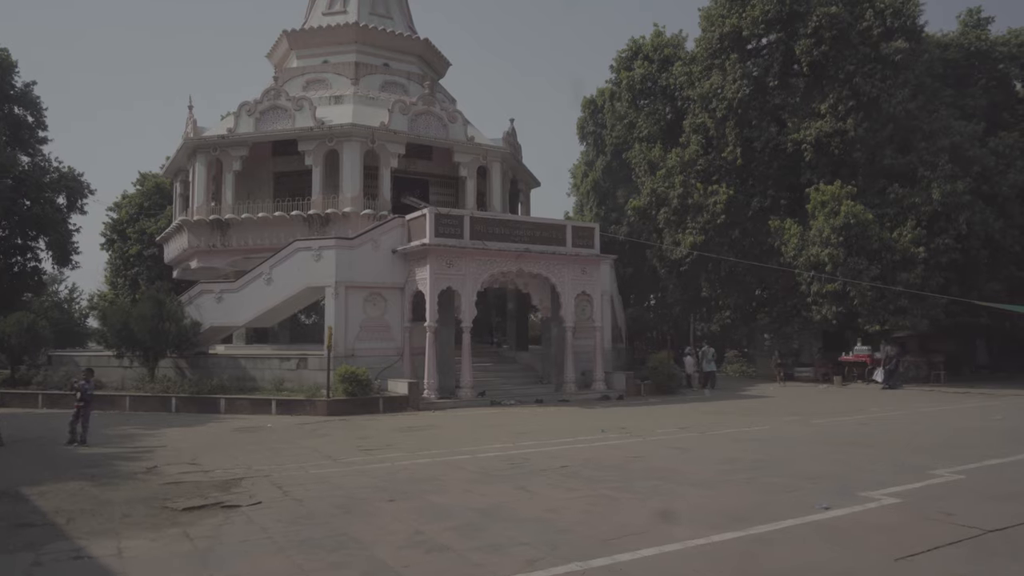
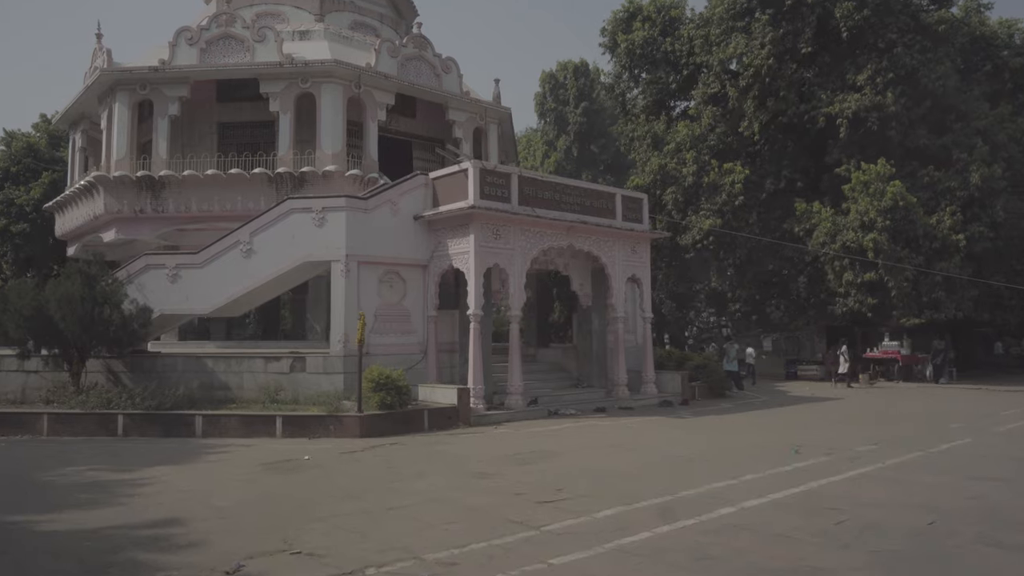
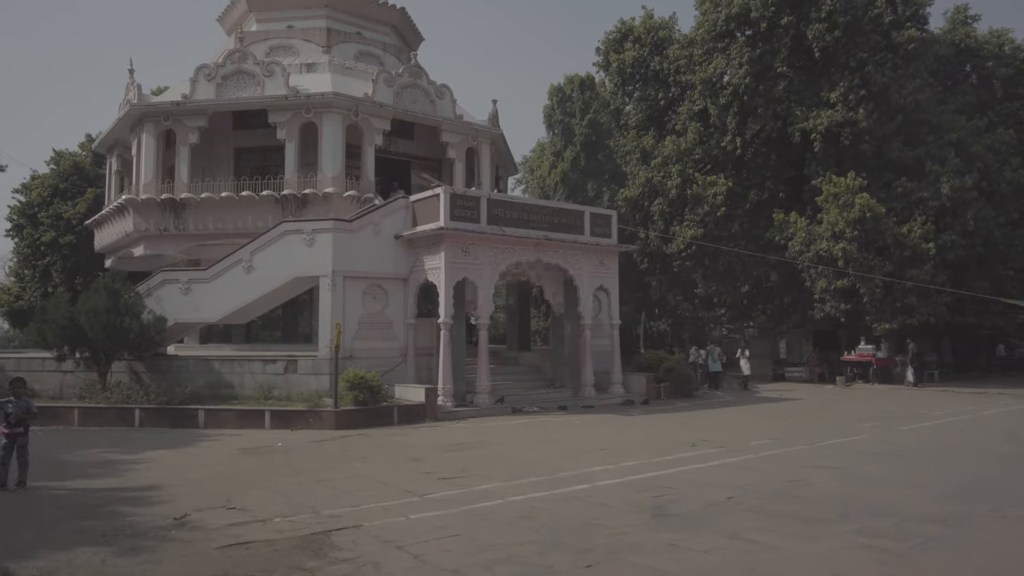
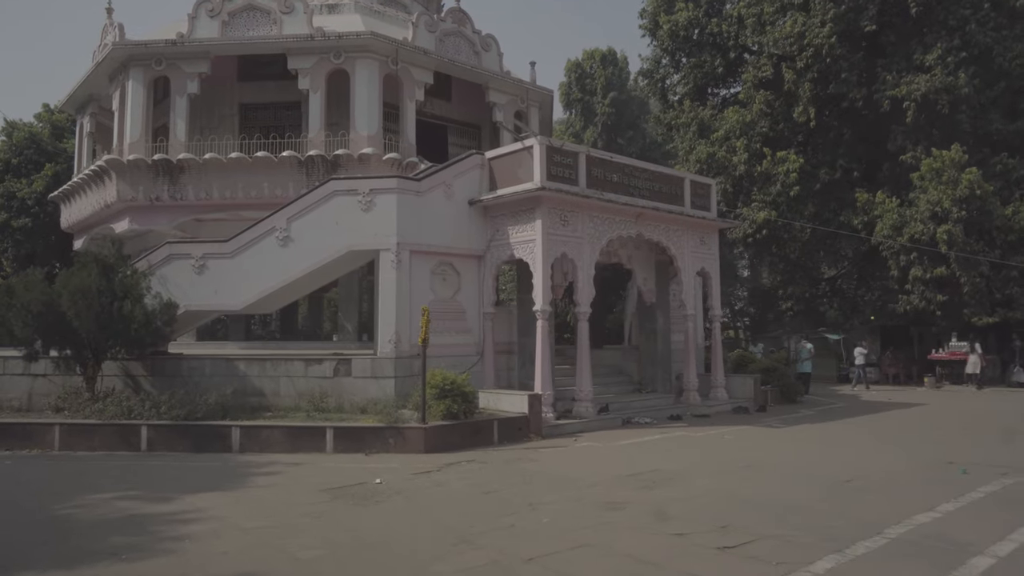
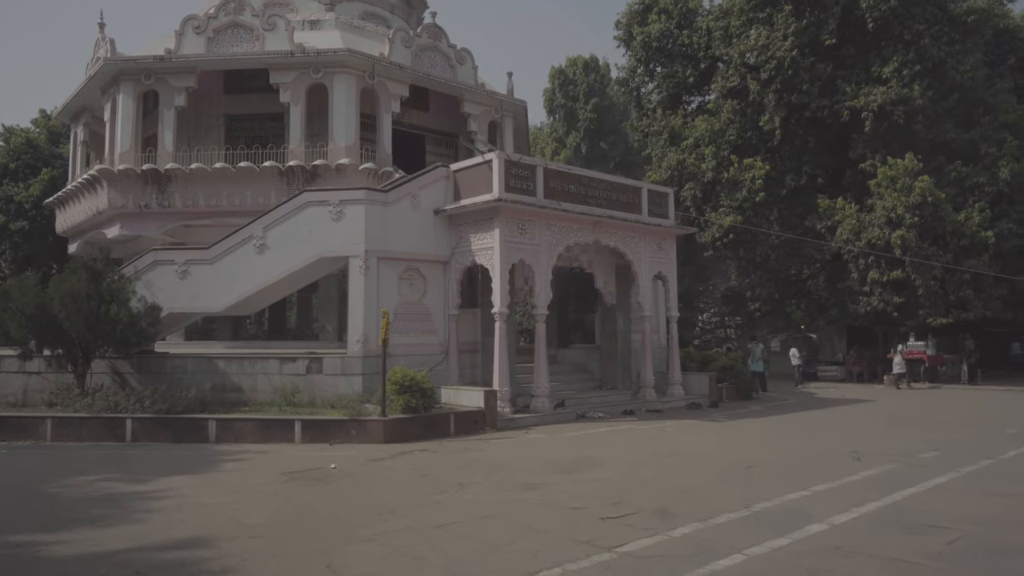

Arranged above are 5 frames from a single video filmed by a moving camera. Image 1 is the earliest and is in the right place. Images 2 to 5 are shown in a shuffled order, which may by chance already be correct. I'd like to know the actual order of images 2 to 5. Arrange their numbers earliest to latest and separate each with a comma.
3, 2, 5, 4
